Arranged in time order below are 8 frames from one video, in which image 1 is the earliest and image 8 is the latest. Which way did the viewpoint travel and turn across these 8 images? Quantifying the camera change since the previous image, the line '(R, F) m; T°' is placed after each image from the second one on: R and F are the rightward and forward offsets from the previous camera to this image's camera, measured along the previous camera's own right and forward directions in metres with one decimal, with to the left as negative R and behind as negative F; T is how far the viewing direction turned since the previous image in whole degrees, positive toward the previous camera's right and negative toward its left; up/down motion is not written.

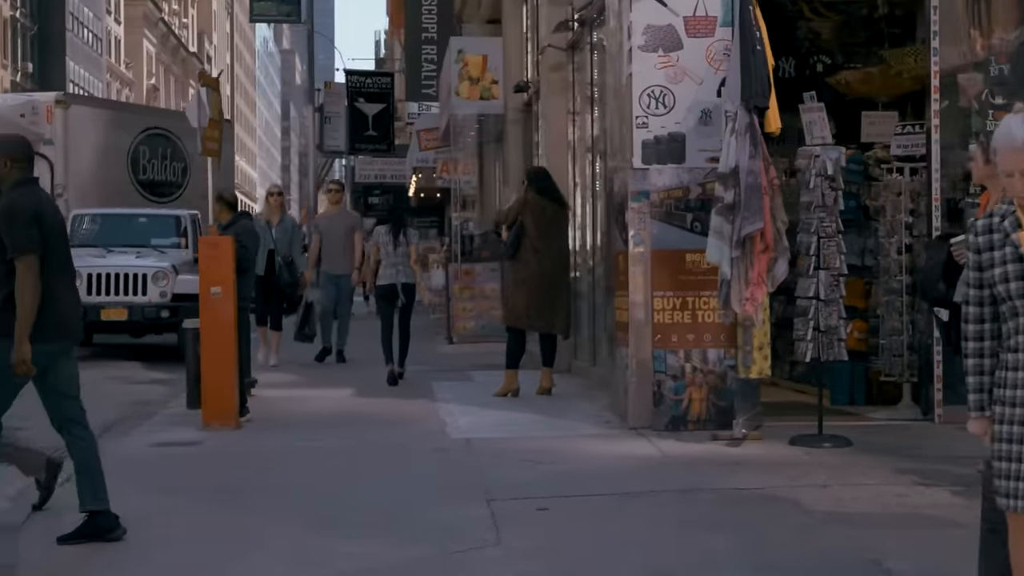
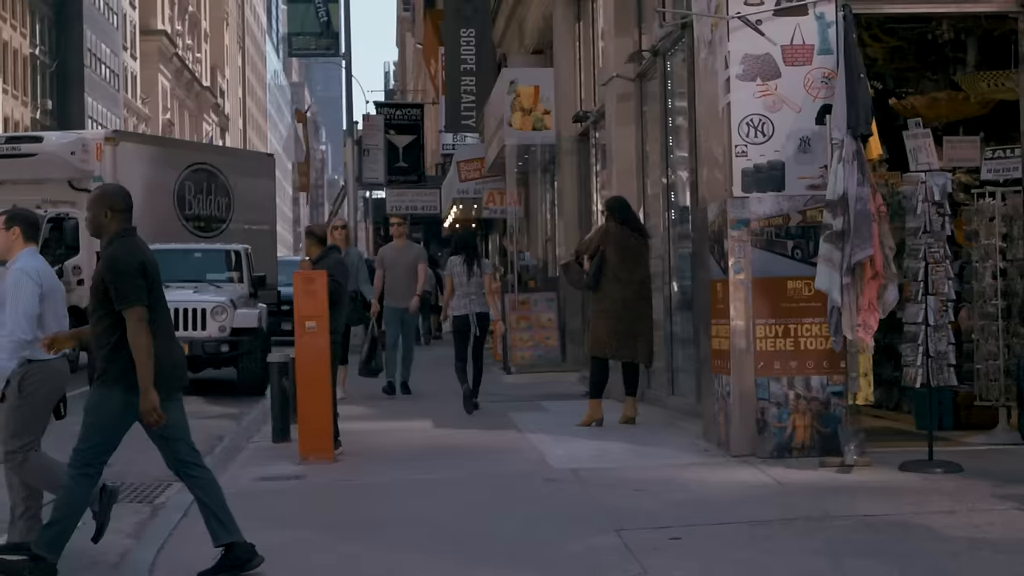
(-0.5, 0.0) m; -1°
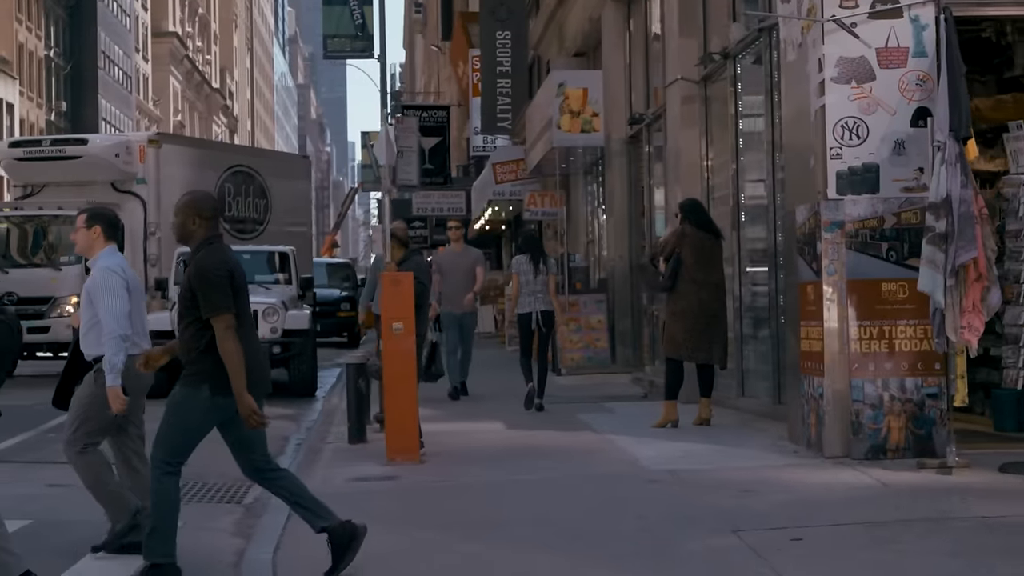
(-0.5, 0.0) m; 0°
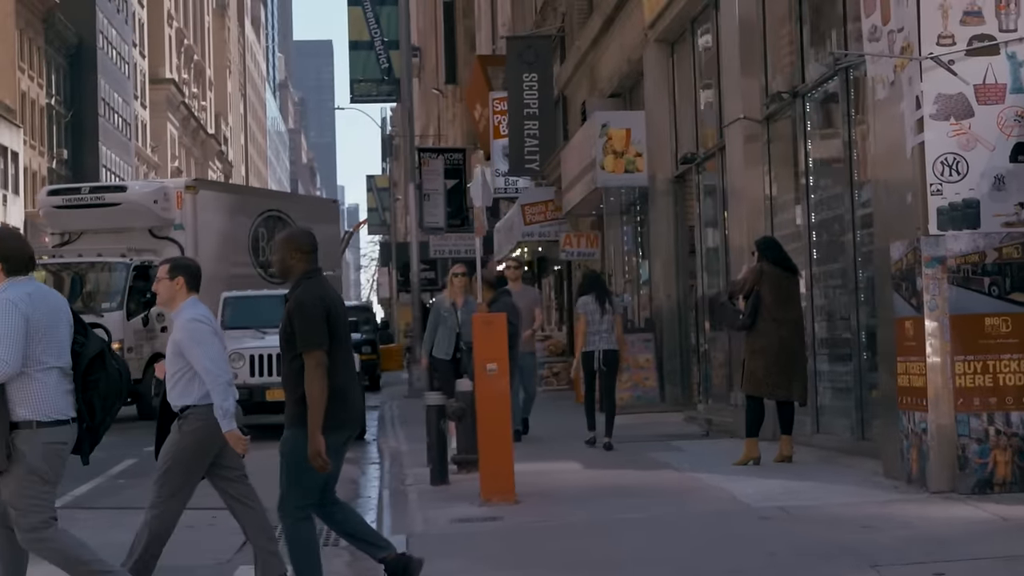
(-0.6, 0.0) m; 0°
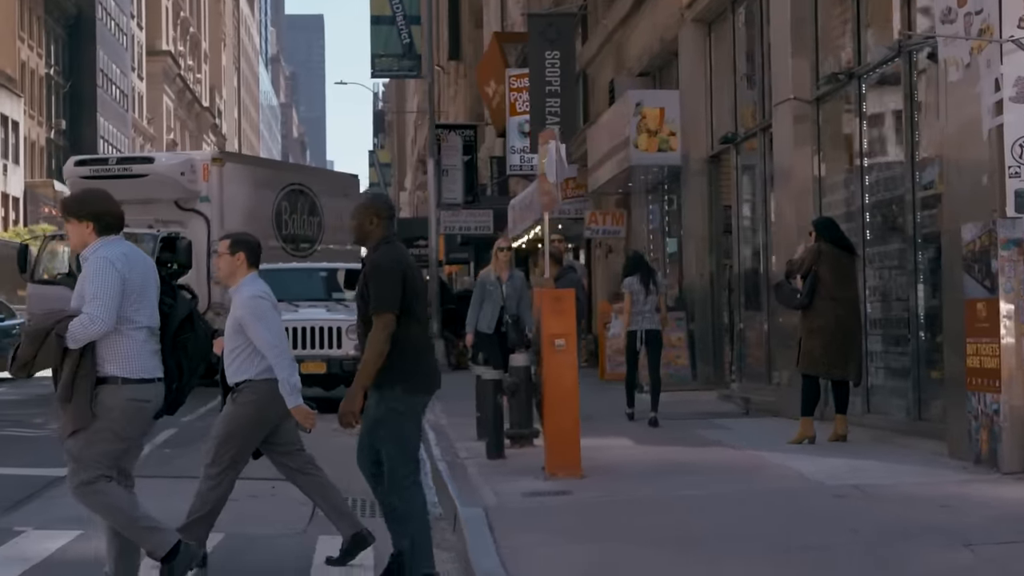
(-0.5, 0.0) m; 0°
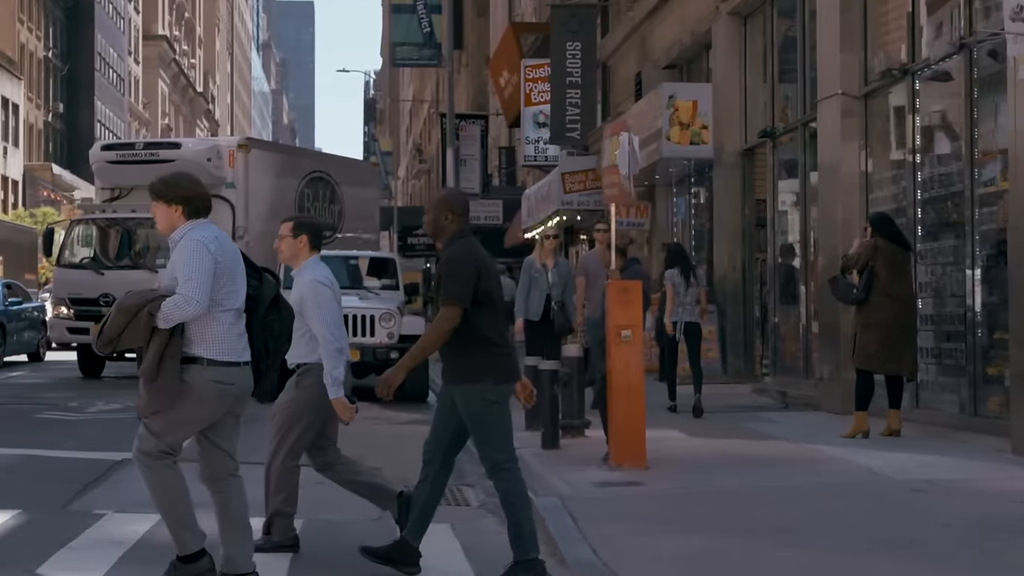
(-0.5, 0.0) m; 0°
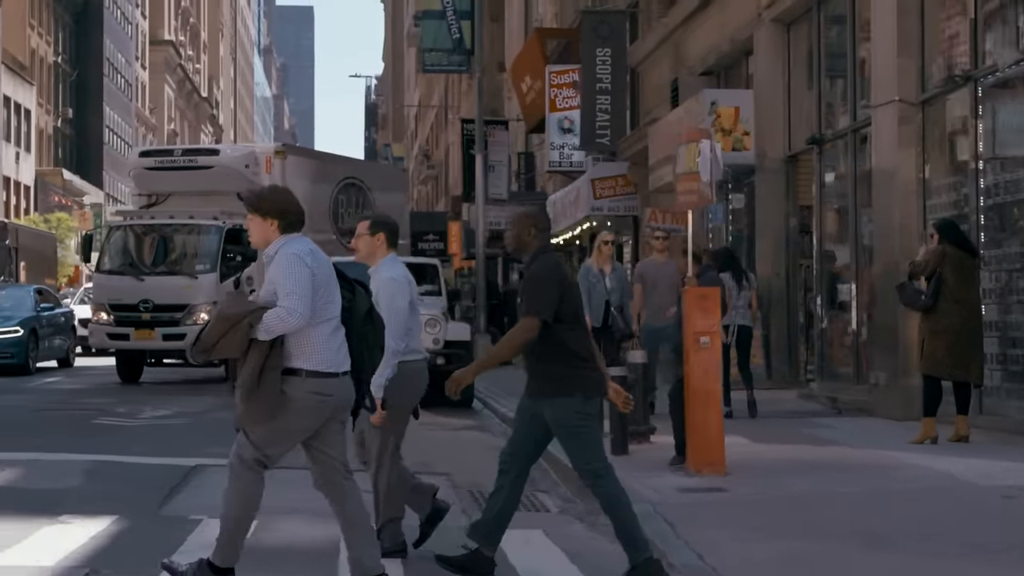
(-0.5, -0.1) m; 0°
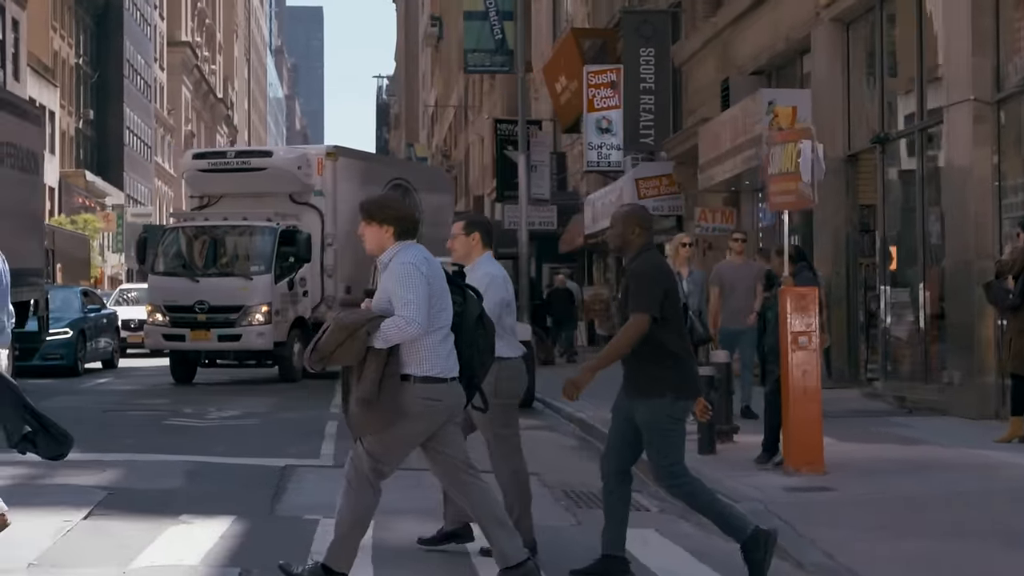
(-0.6, -0.1) m; -1°
